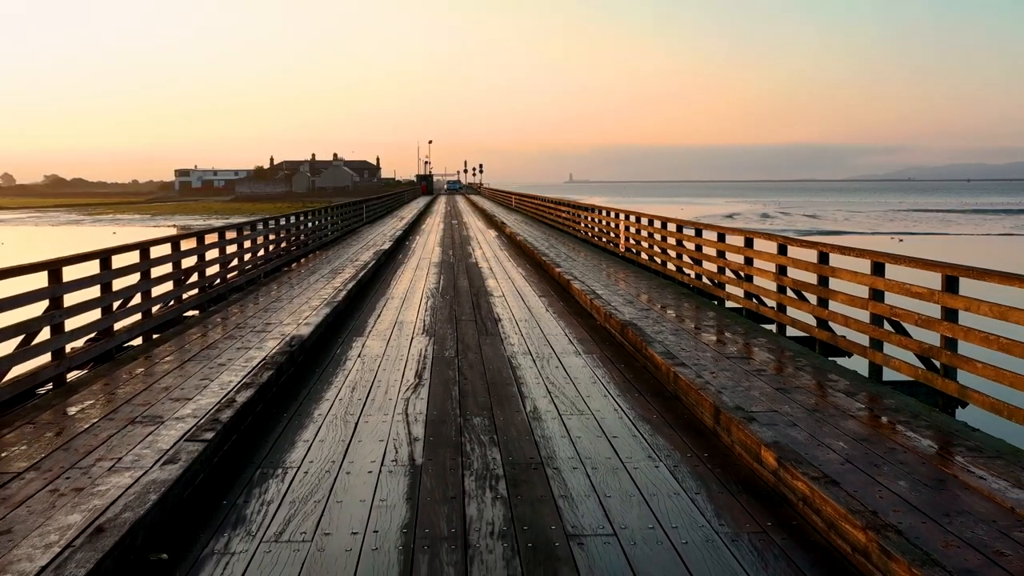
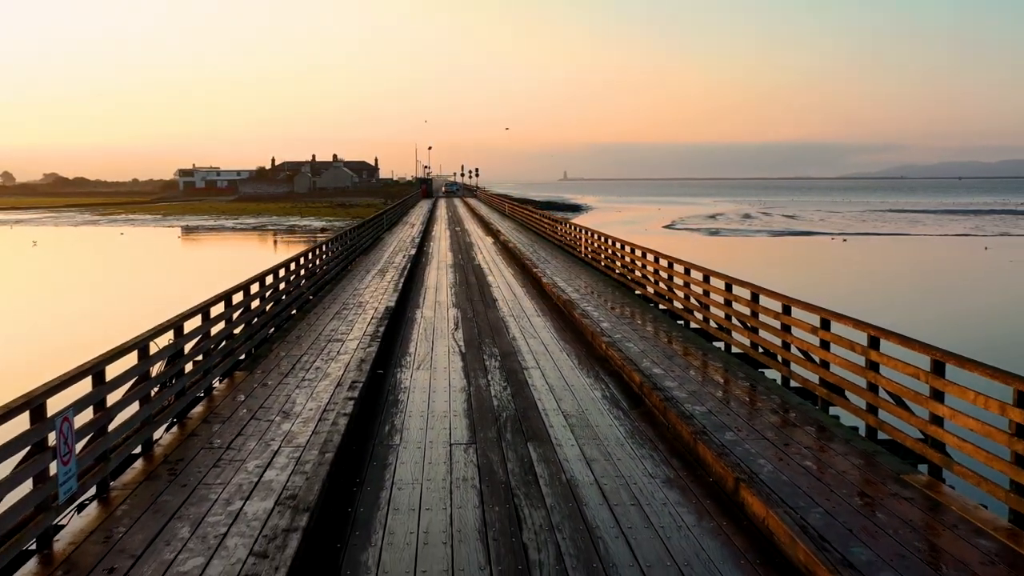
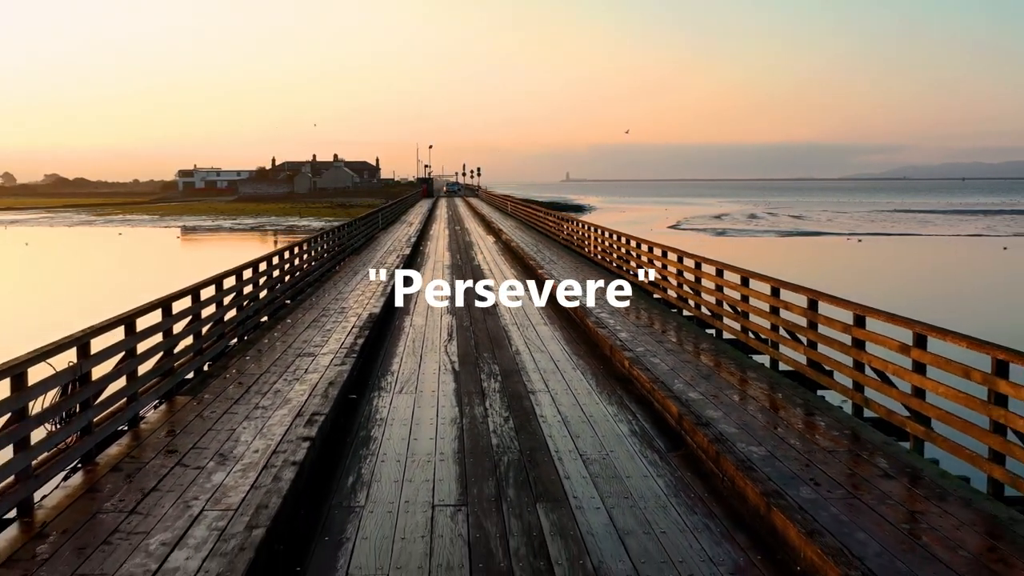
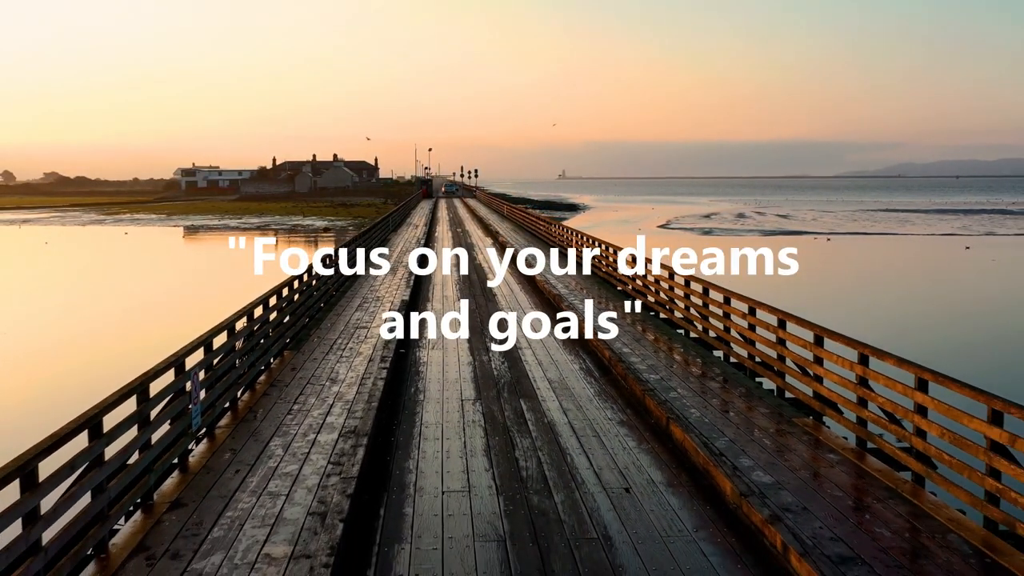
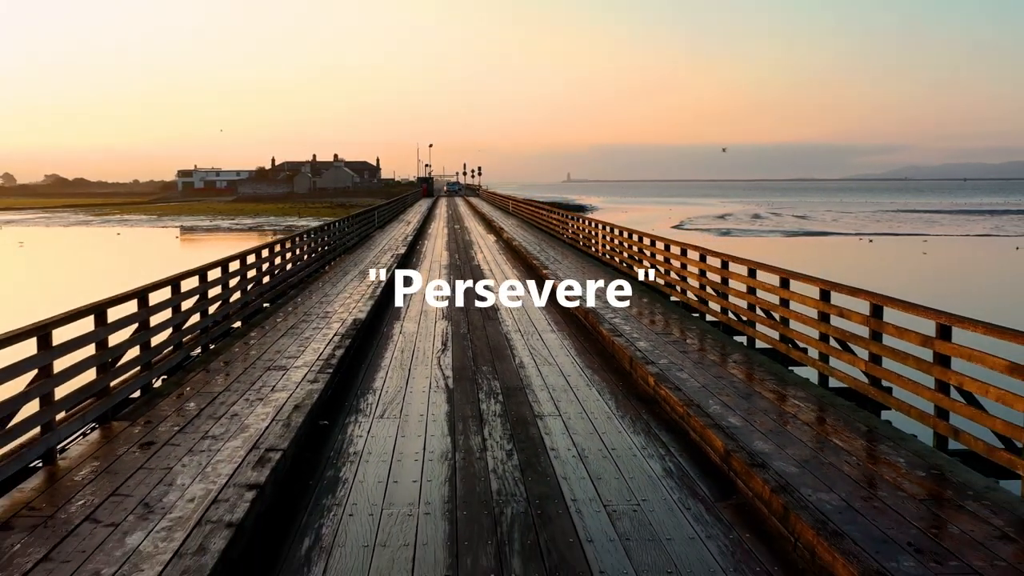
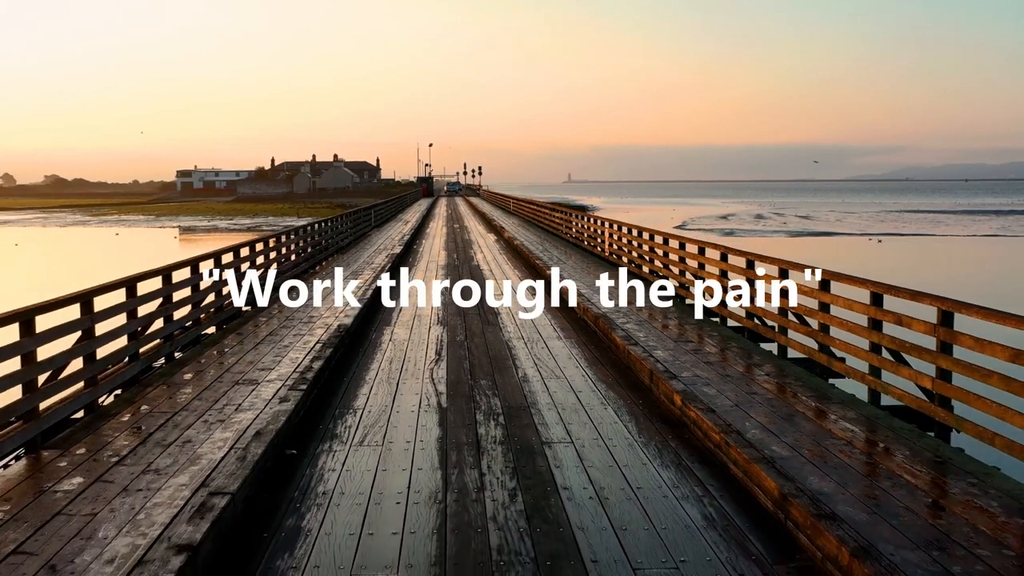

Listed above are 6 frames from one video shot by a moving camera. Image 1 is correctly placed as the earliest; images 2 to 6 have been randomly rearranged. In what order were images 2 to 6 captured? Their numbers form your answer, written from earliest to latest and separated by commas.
6, 5, 3, 2, 4
